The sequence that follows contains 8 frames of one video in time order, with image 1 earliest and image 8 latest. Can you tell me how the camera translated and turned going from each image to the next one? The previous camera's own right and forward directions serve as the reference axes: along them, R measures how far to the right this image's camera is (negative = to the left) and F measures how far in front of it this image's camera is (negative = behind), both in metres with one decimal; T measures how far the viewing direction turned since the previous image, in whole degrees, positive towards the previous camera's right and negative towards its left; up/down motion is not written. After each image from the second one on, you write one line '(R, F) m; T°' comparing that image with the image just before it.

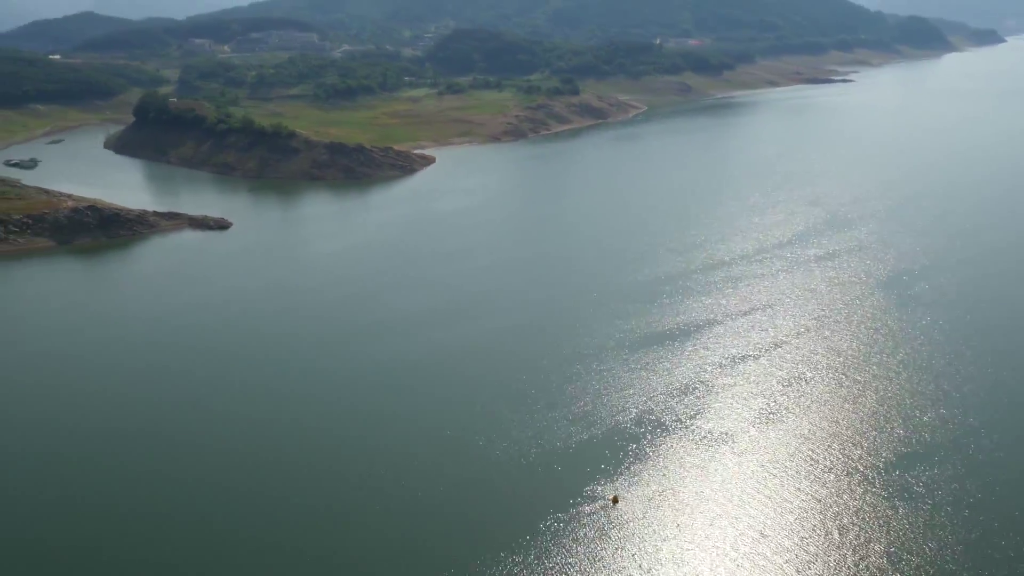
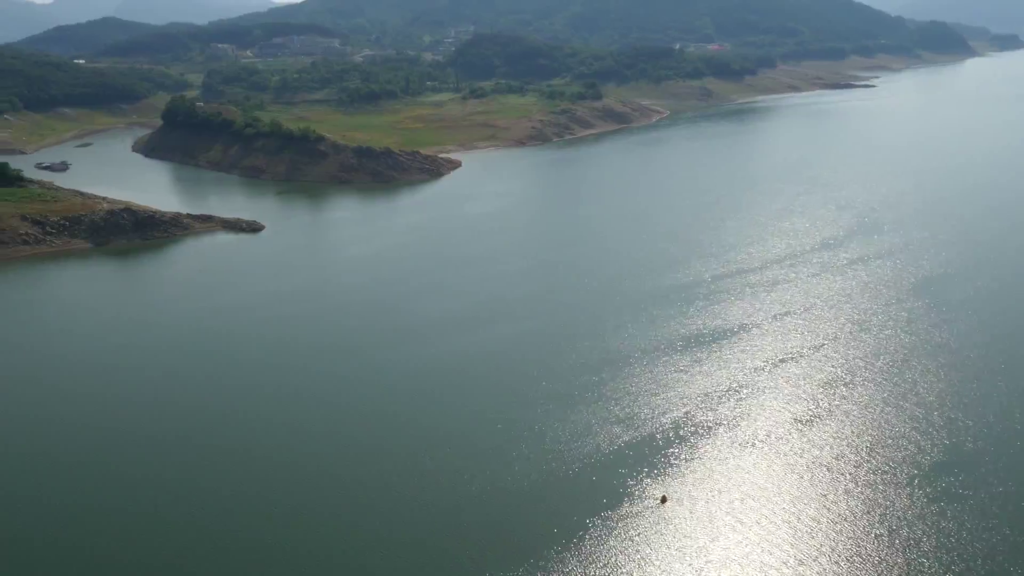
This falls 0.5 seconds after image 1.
(-0.8, -0.1) m; -1°
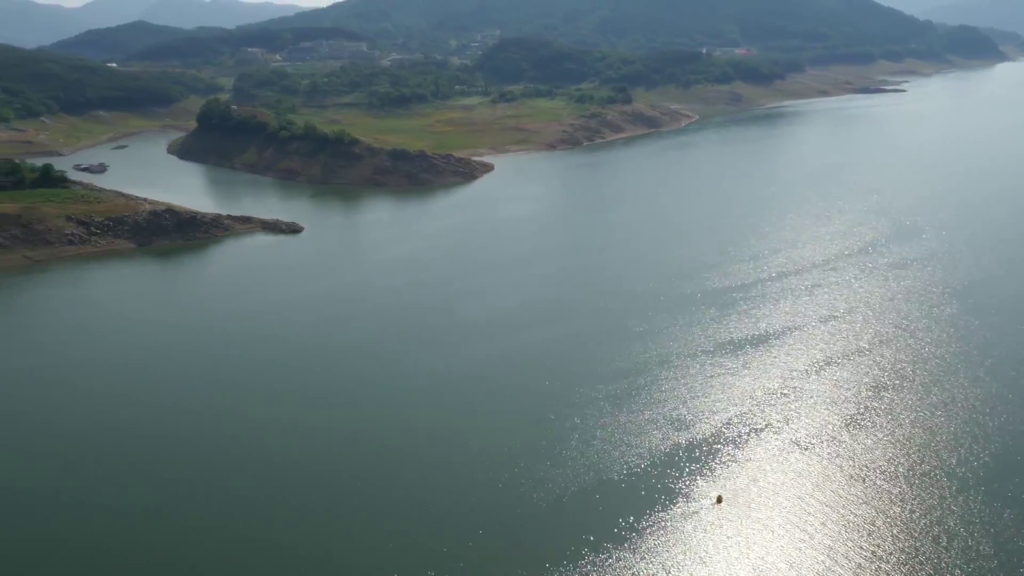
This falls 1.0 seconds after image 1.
(-0.8, -0.1) m; -1°
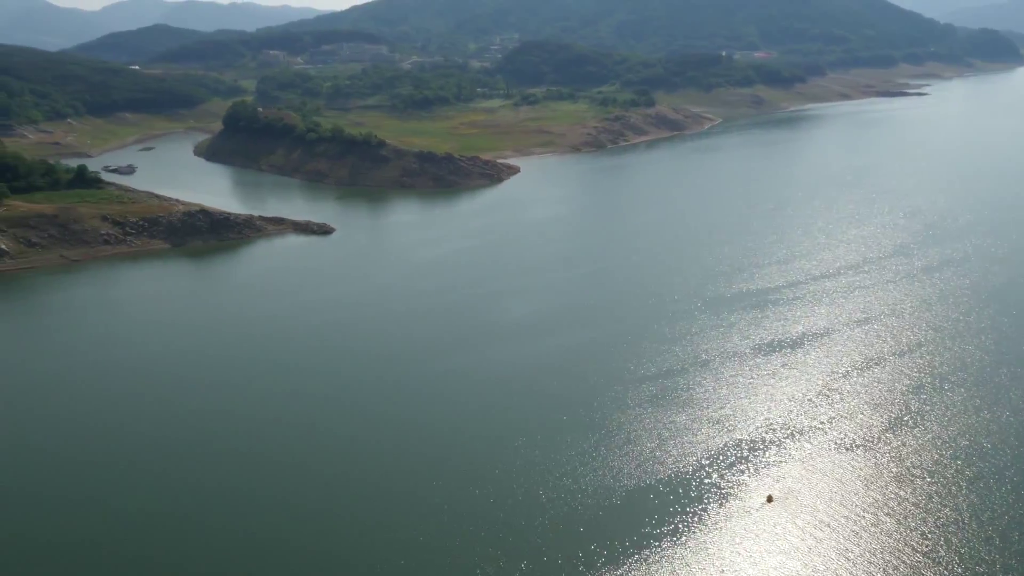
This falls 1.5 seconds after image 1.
(-0.8, -0.1) m; -1°
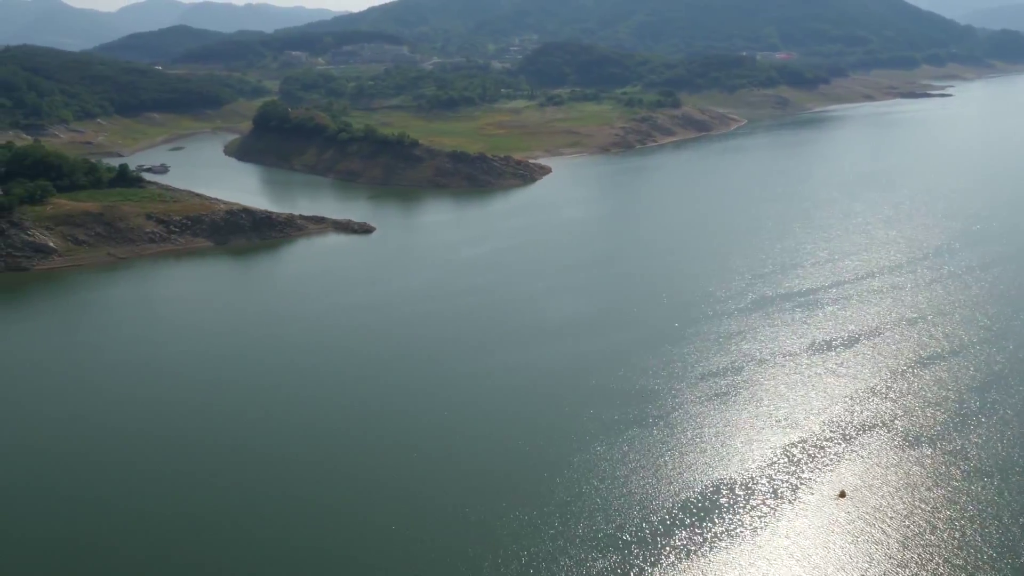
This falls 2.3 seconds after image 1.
(-1.4, -0.2) m; -1°
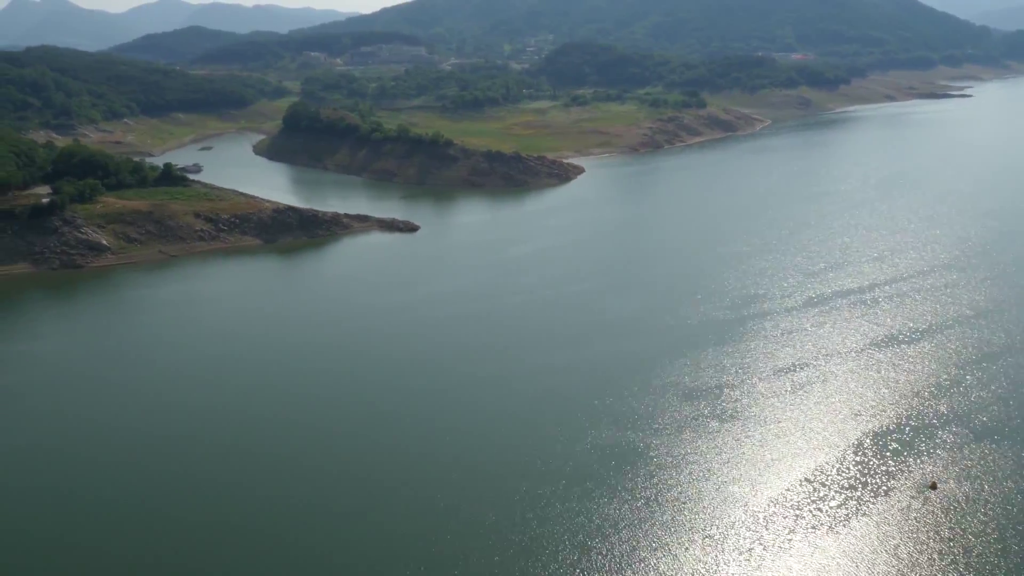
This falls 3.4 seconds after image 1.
(-2.0, -0.3) m; 0°
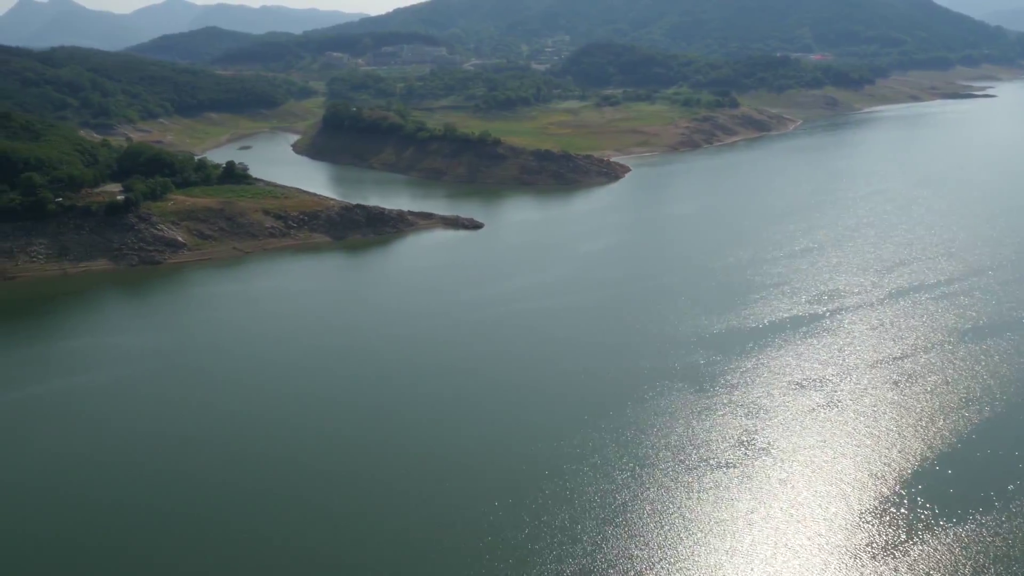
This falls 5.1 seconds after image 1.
(-3.2, -0.5) m; 0°
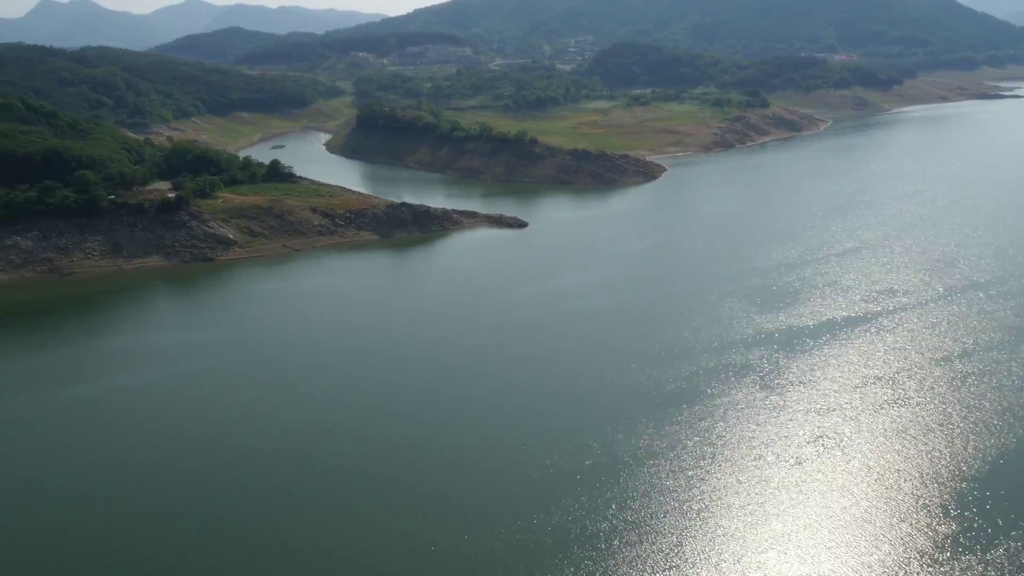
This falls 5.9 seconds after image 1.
(-1.6, -0.2) m; -1°
